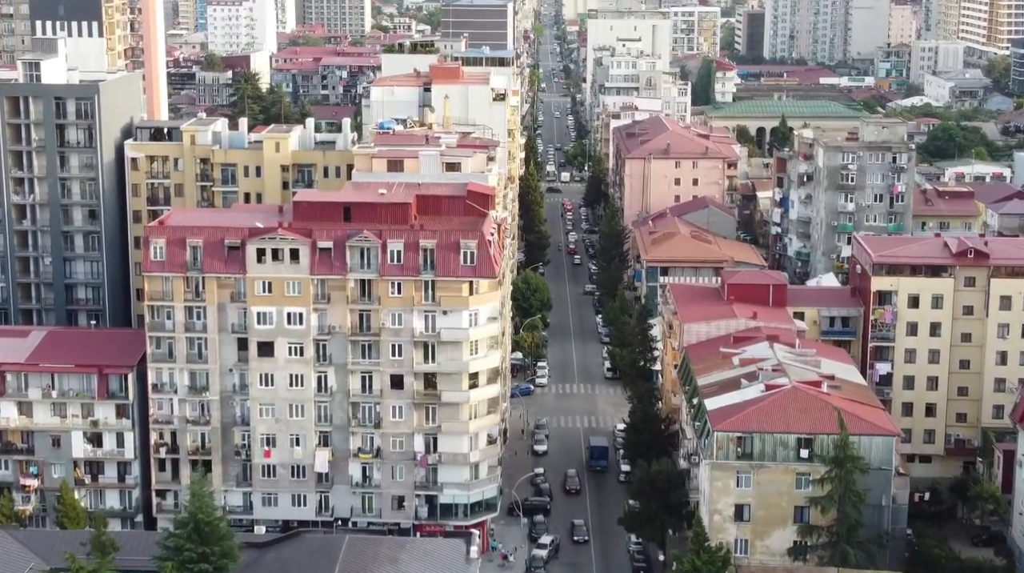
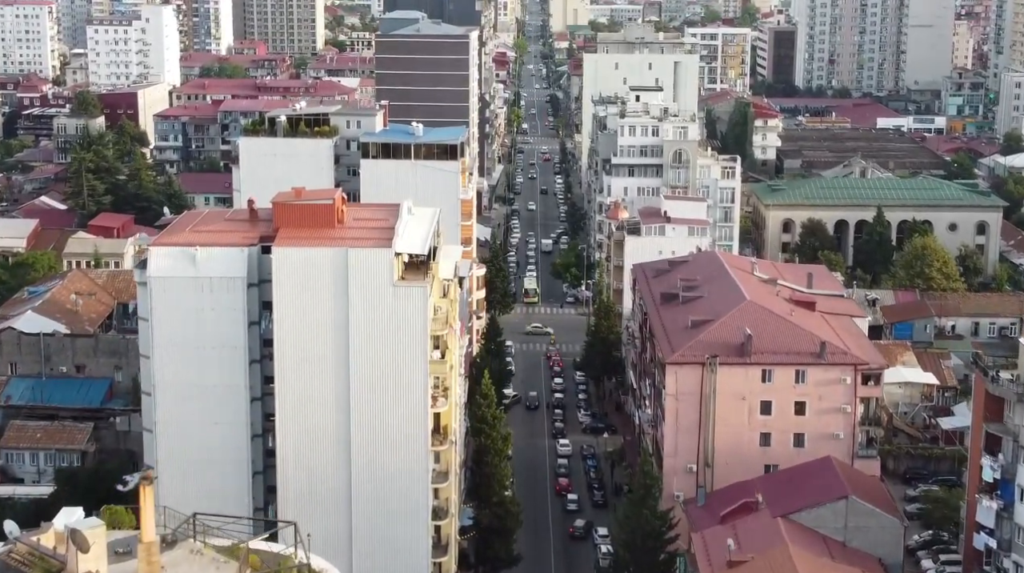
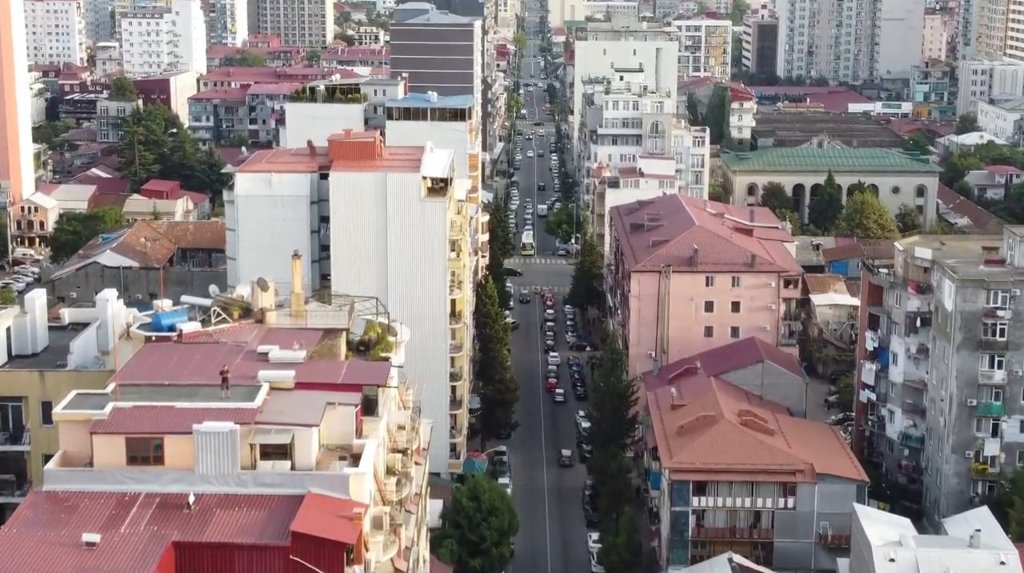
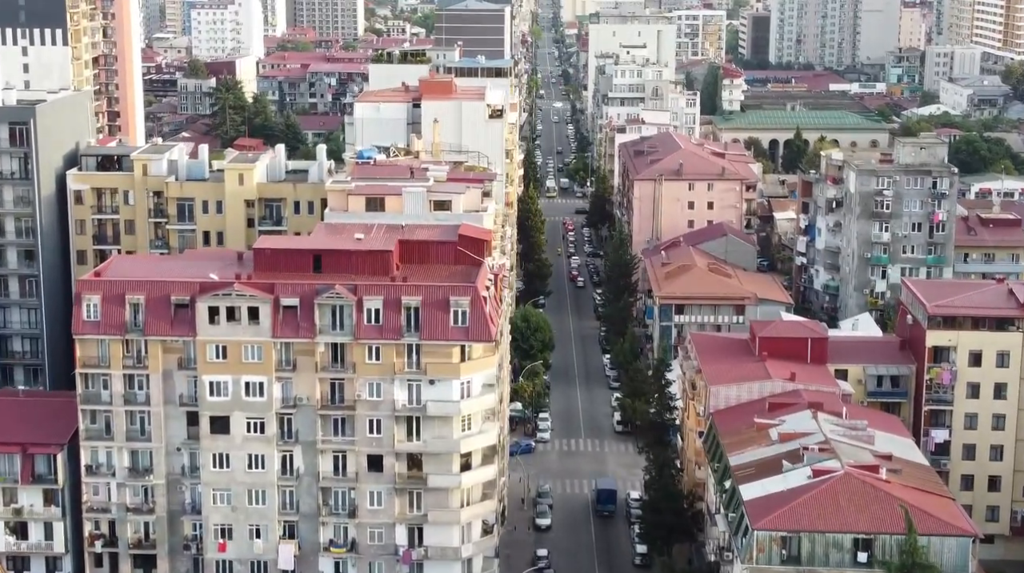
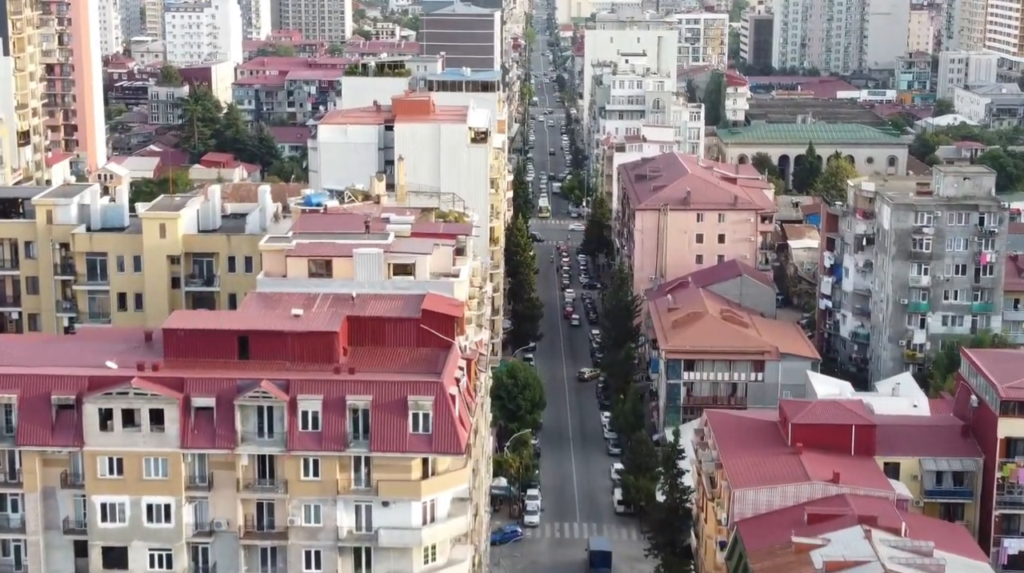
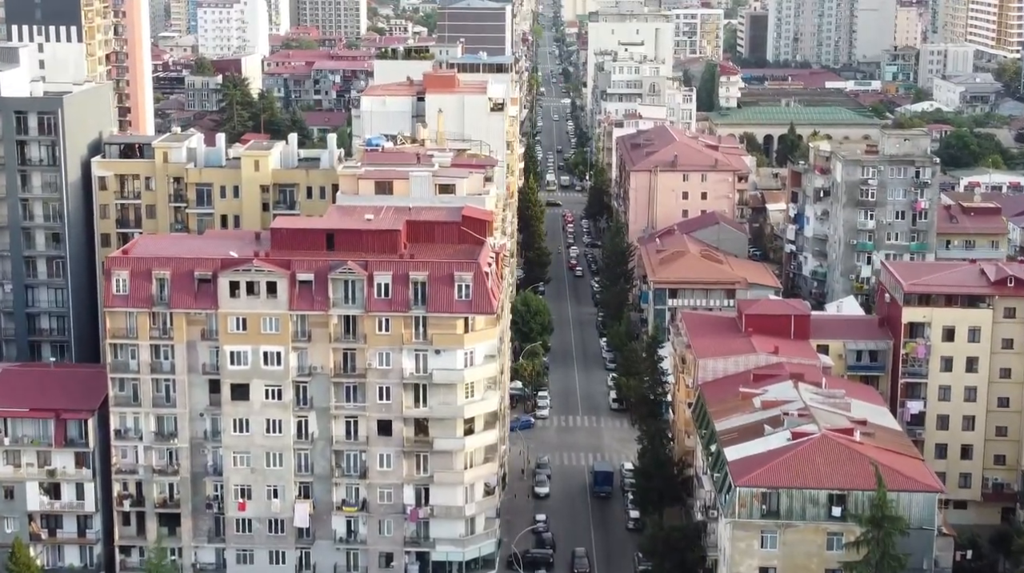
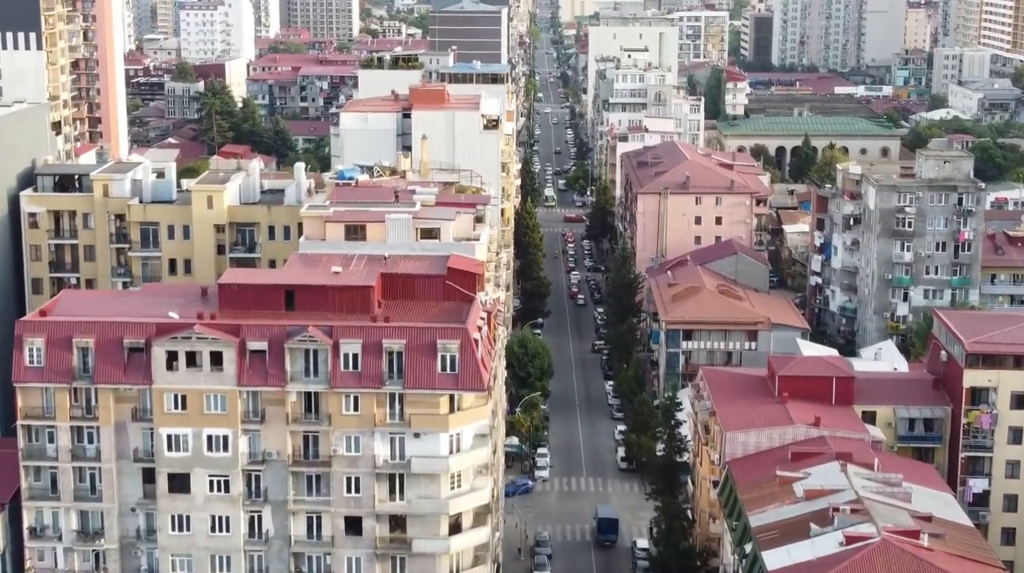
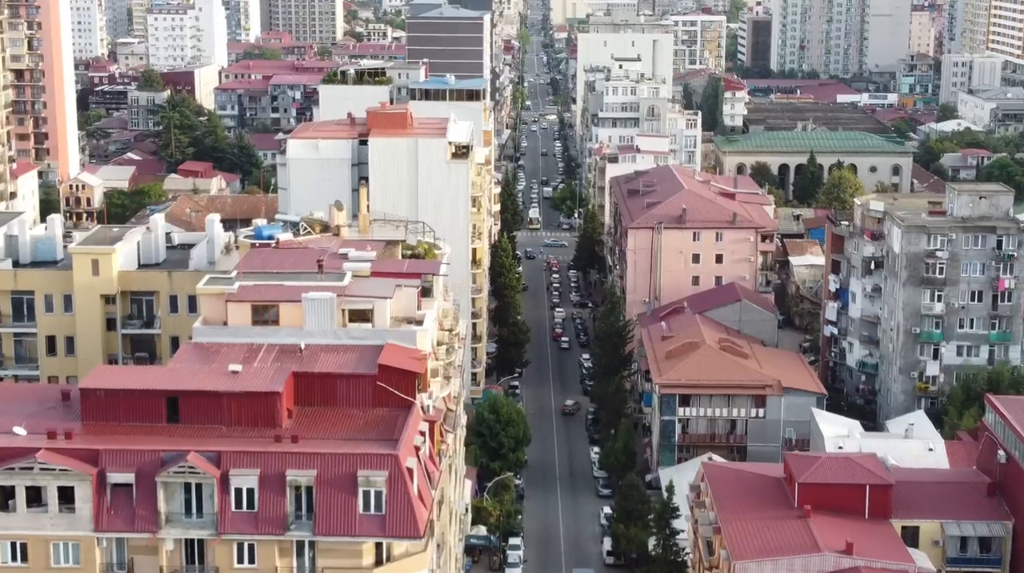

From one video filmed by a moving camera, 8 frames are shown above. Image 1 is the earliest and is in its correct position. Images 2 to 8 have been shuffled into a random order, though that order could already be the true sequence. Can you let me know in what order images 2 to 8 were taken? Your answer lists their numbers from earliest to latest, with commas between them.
6, 4, 7, 5, 8, 3, 2
